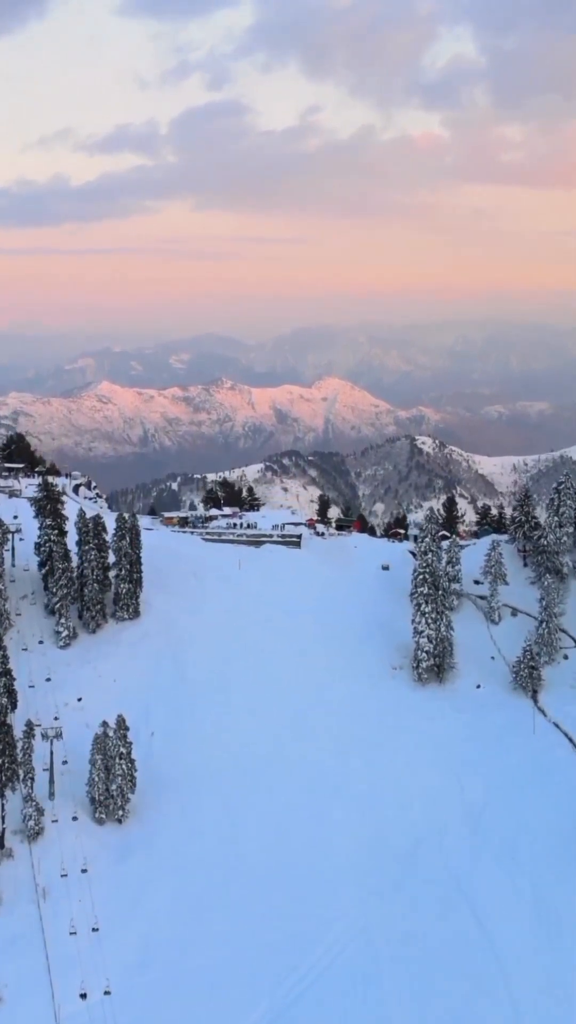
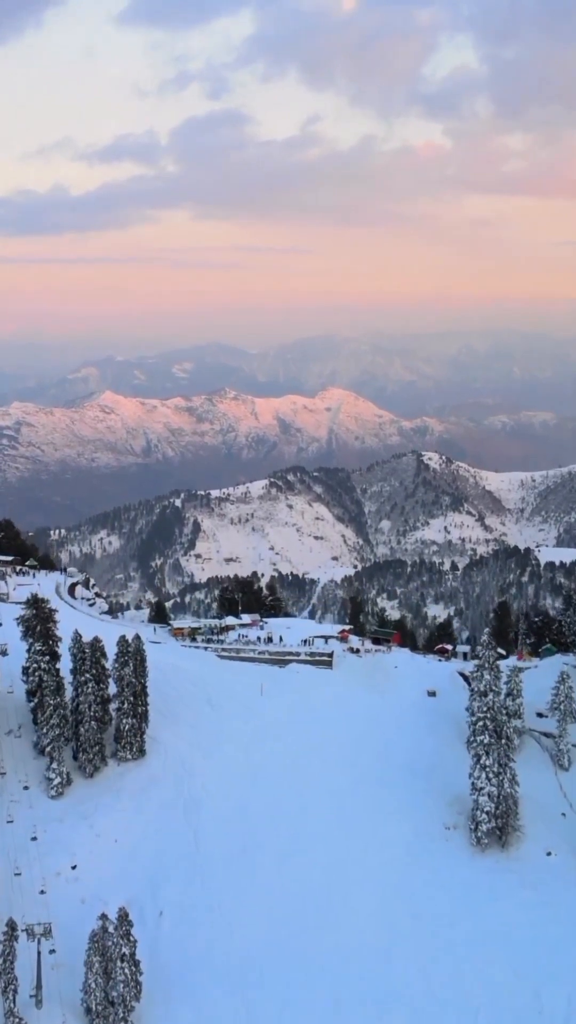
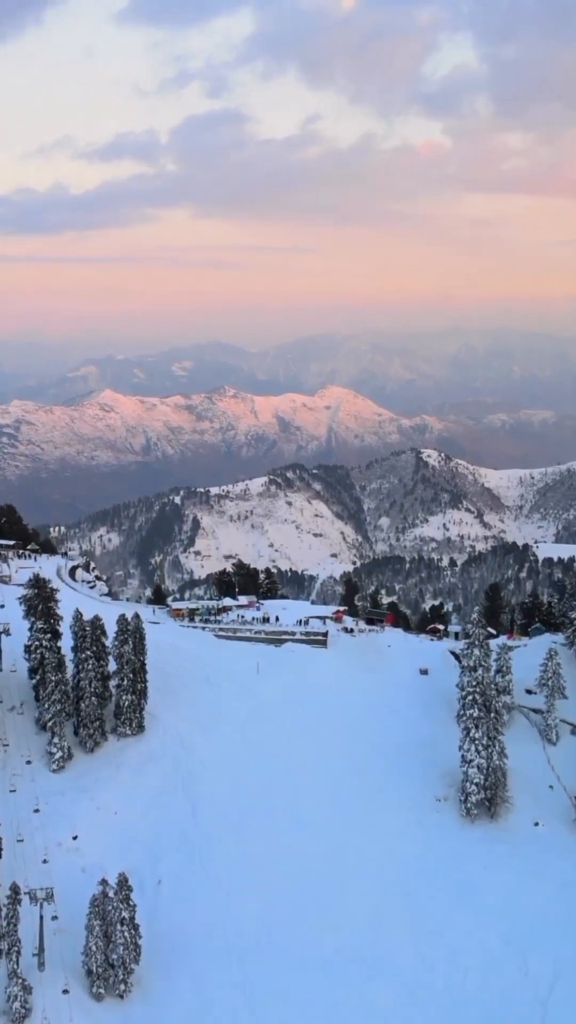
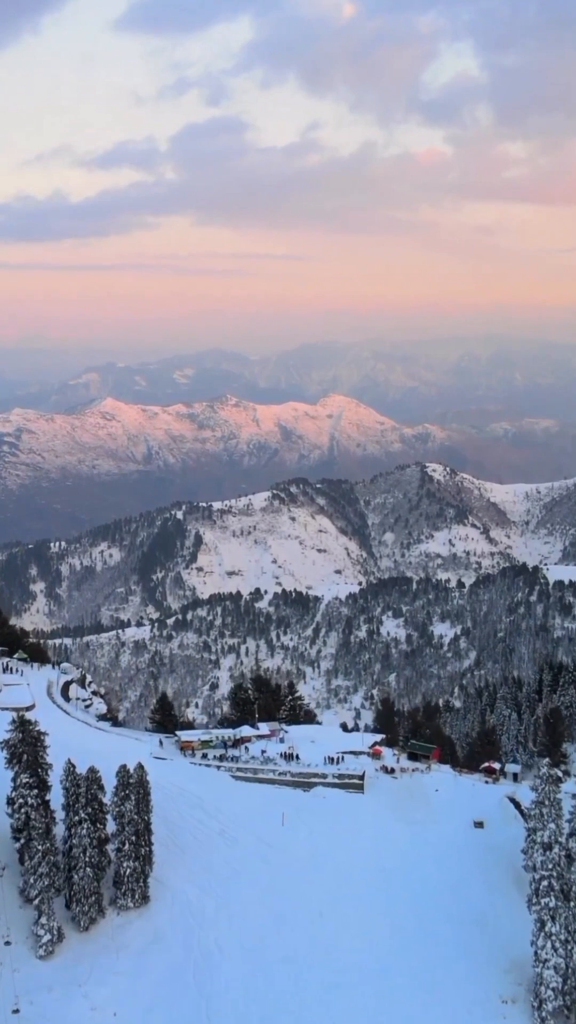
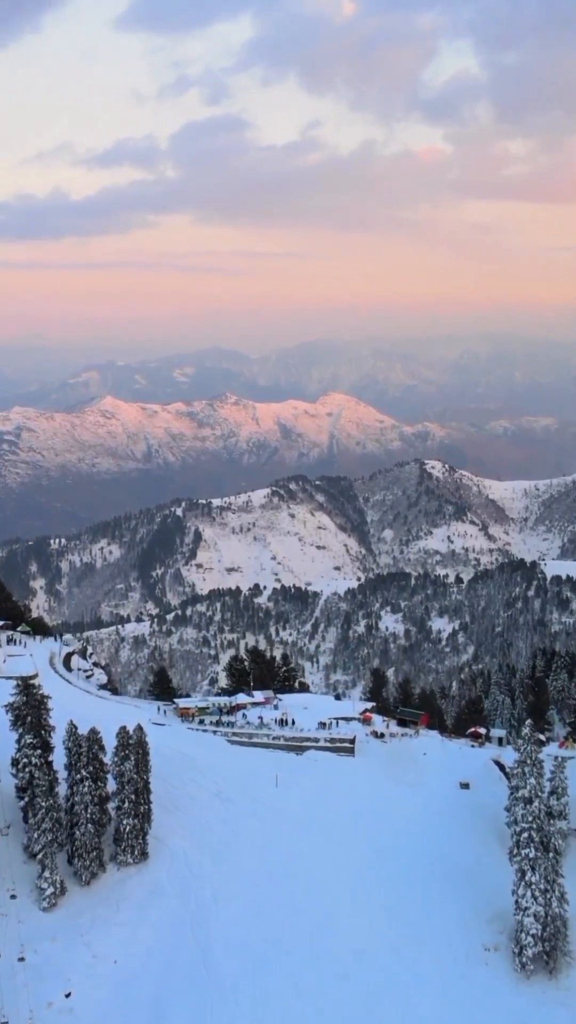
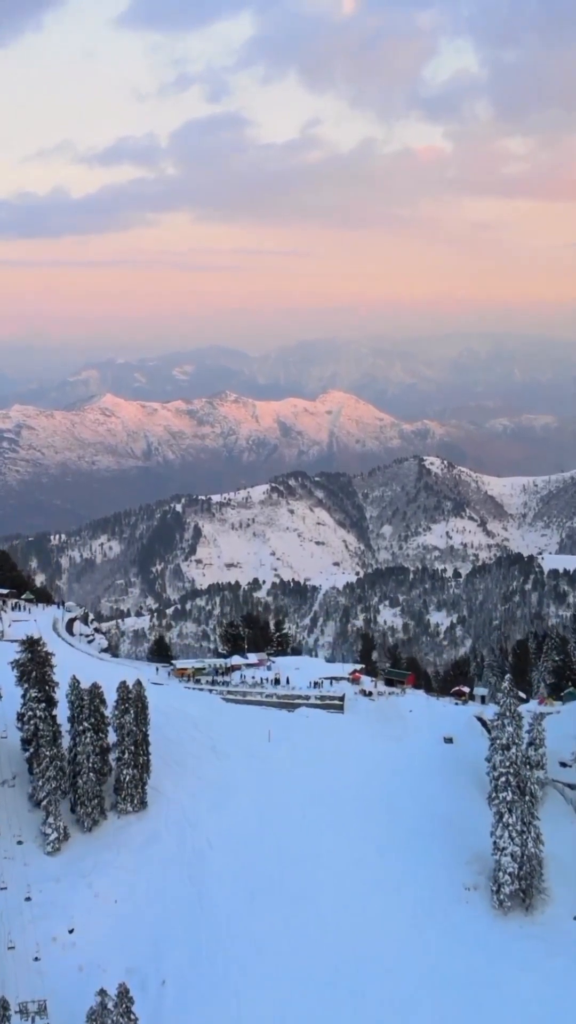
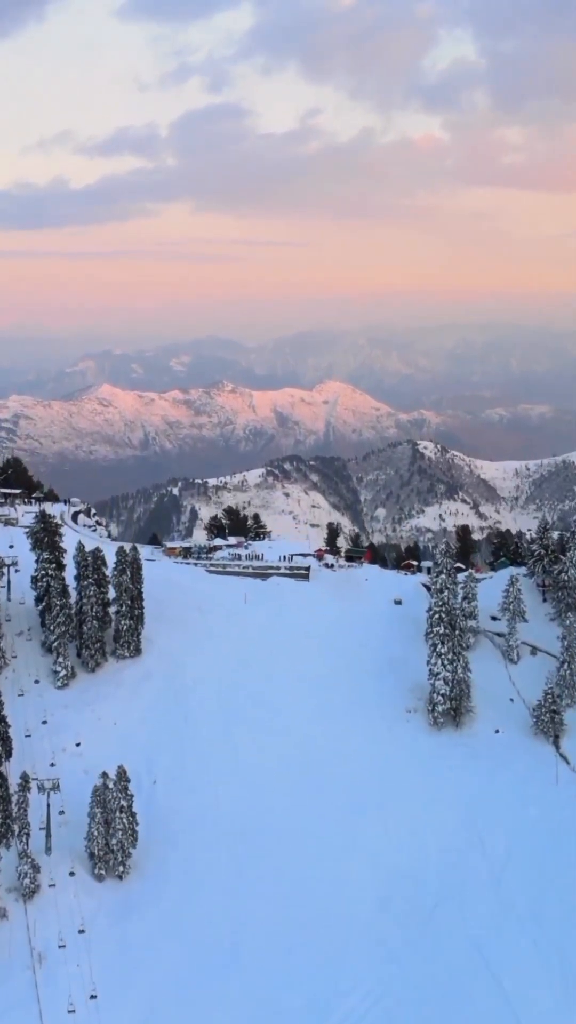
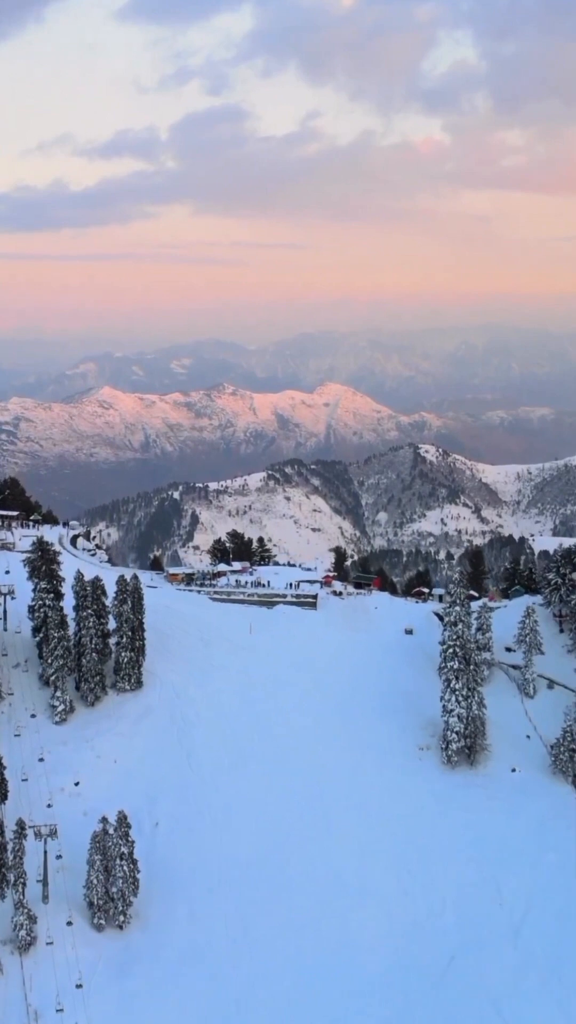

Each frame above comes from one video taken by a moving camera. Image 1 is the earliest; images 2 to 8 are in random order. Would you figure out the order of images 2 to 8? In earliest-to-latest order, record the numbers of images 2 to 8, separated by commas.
7, 8, 3, 2, 6, 5, 4
